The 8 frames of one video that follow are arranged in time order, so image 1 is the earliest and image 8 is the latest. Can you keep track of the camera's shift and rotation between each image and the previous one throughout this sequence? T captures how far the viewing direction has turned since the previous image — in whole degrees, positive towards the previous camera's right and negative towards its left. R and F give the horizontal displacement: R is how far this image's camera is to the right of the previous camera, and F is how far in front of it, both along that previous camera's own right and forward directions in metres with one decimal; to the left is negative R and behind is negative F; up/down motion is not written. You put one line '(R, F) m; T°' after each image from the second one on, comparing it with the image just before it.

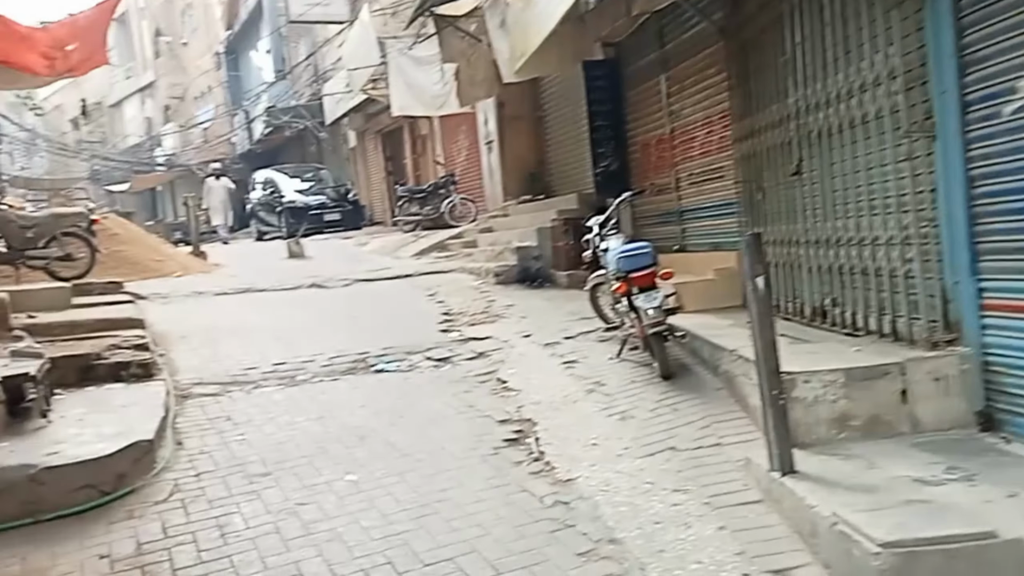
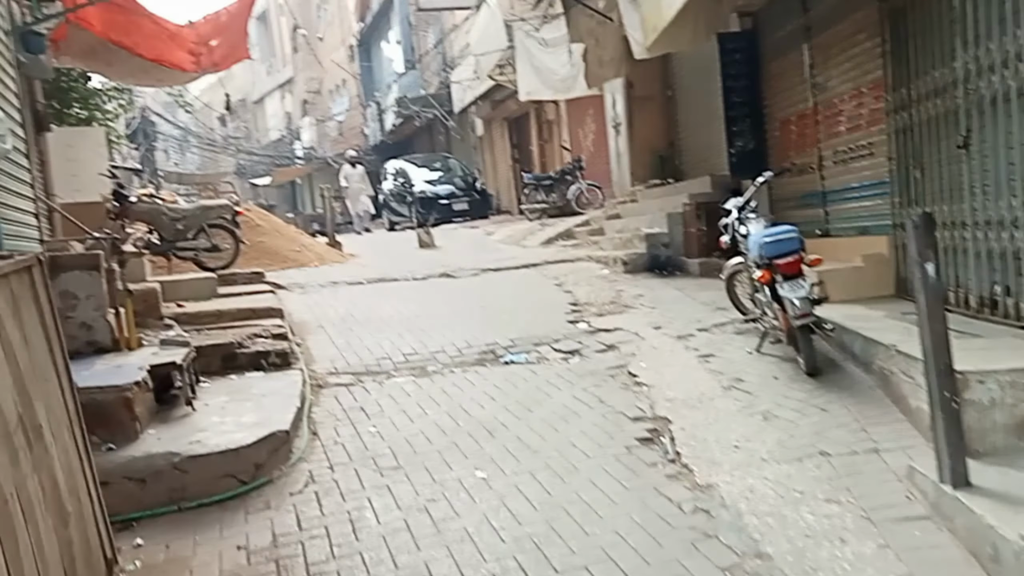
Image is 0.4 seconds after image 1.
(0.0, +0.1) m; -9°
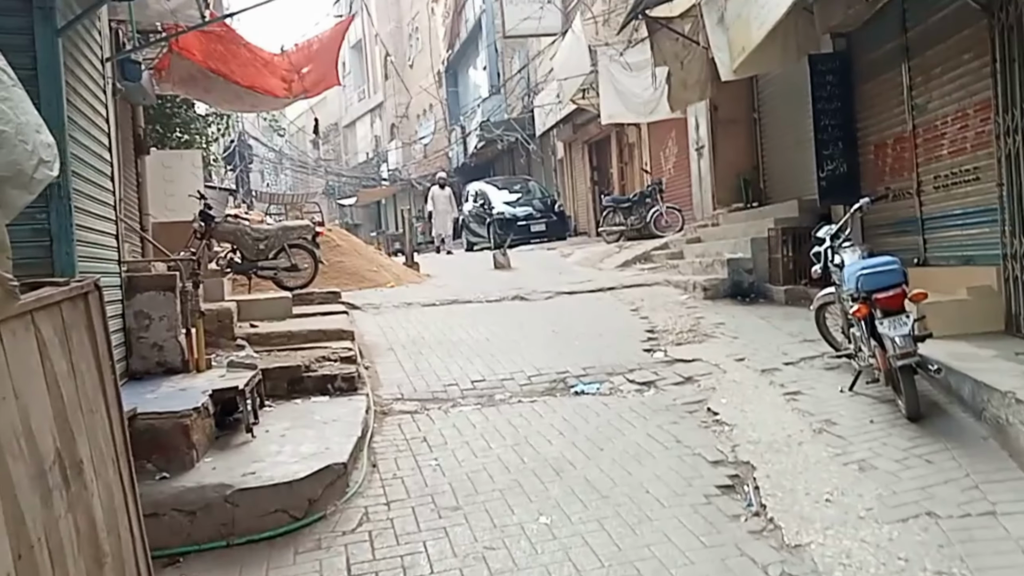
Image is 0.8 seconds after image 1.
(0.0, +0.2) m; -5°
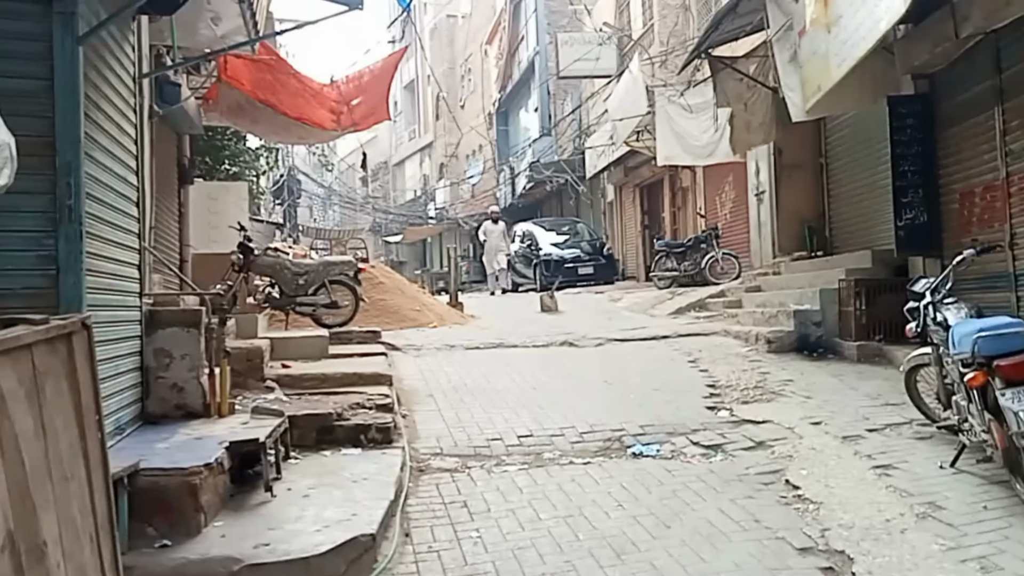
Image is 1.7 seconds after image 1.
(-0.1, +0.5) m; -3°
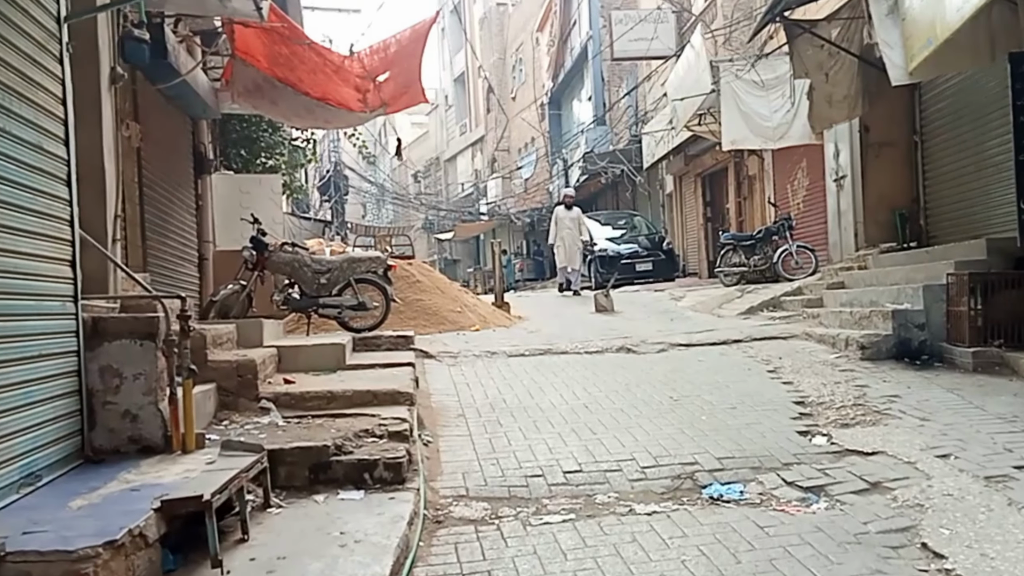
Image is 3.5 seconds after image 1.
(+0.1, +1.0) m; -4°
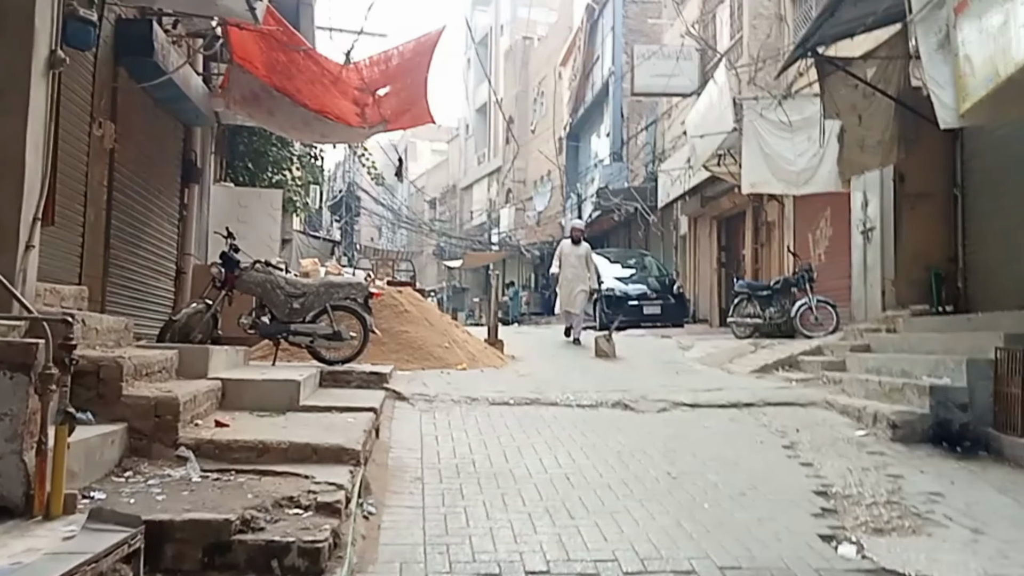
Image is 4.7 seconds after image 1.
(+0.2, +0.7) m; -1°
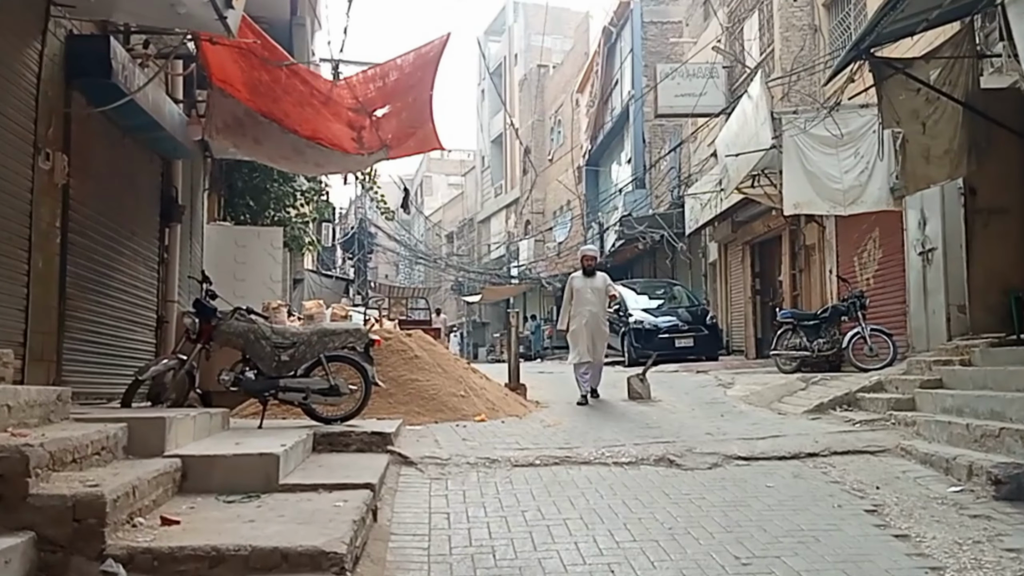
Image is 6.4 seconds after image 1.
(0.0, +0.9) m; -1°
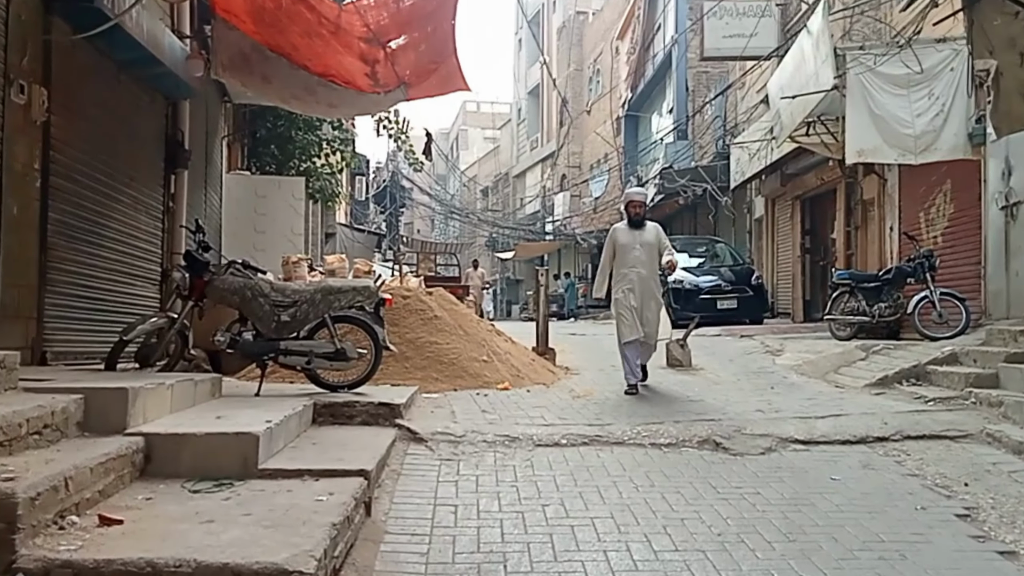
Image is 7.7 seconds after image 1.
(+0.1, +0.7) m; -2°
